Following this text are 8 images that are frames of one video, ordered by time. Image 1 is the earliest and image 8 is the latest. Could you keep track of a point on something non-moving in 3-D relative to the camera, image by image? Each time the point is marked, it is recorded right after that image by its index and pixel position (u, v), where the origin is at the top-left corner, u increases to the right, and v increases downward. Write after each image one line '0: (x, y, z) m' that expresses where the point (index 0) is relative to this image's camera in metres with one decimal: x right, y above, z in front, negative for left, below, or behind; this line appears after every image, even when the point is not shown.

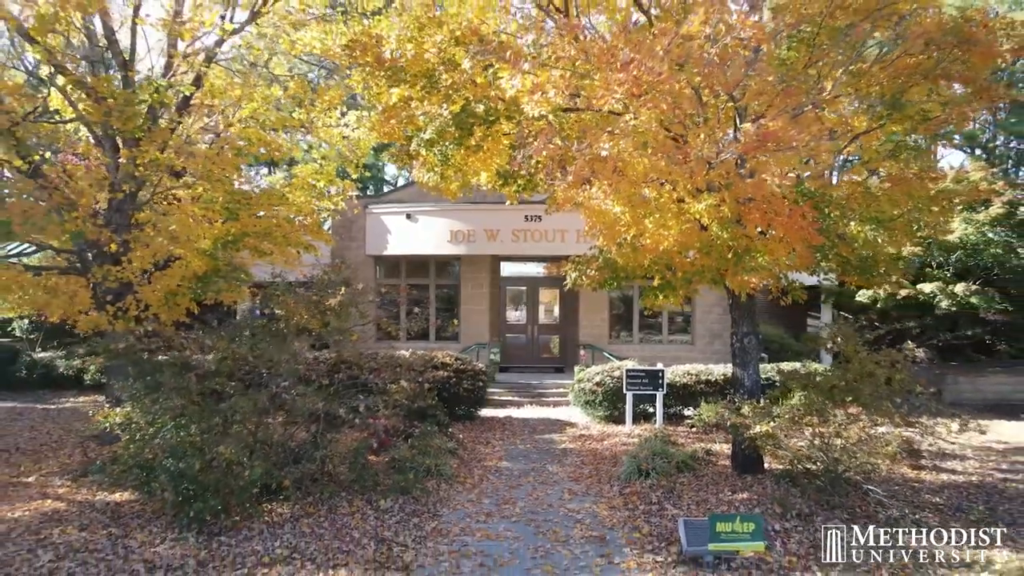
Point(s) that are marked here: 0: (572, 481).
0: (+0.7, -2.3, +8.1) m
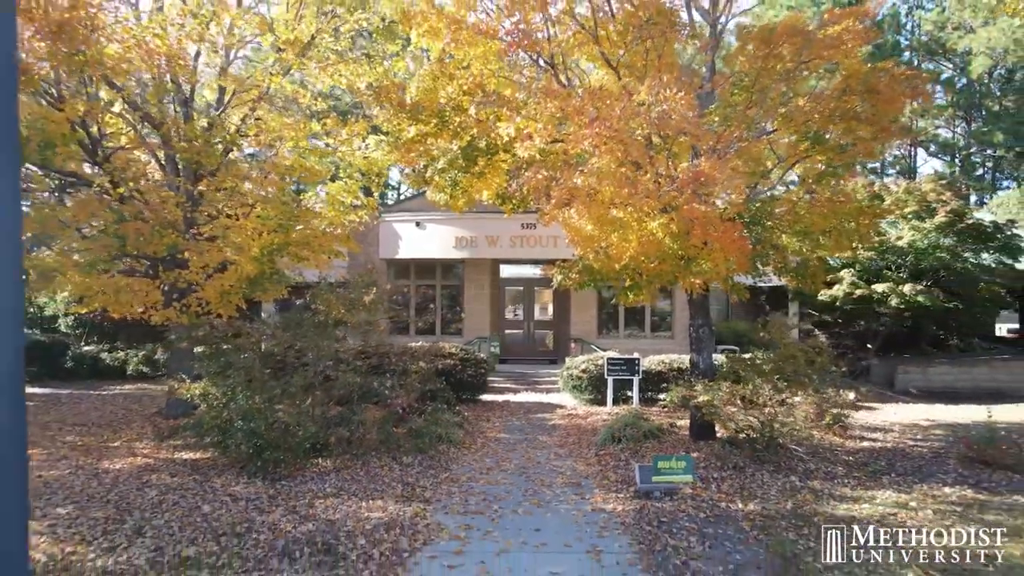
0: (+0.7, -2.3, +9.9) m
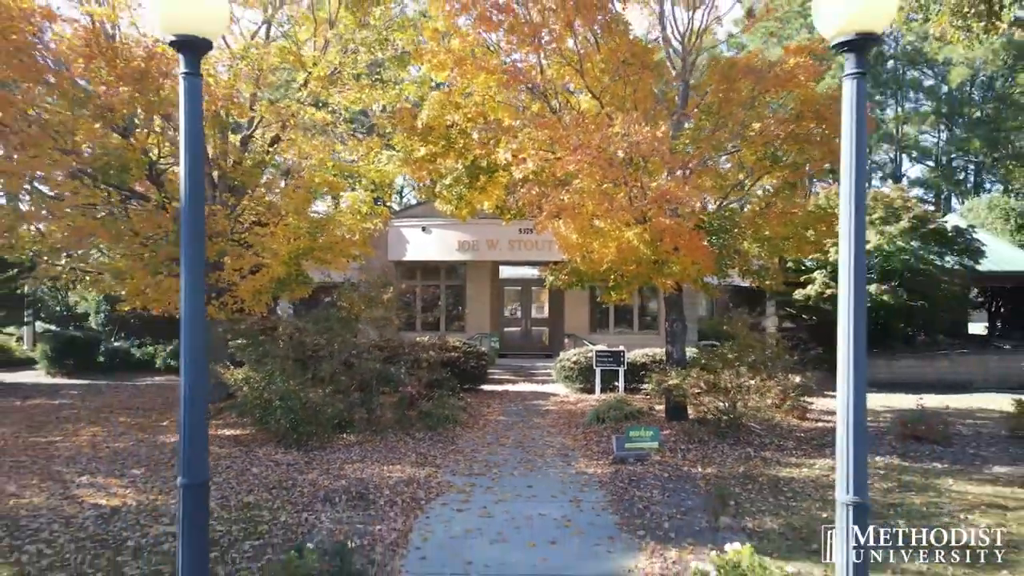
0: (+0.6, -2.3, +11.3) m
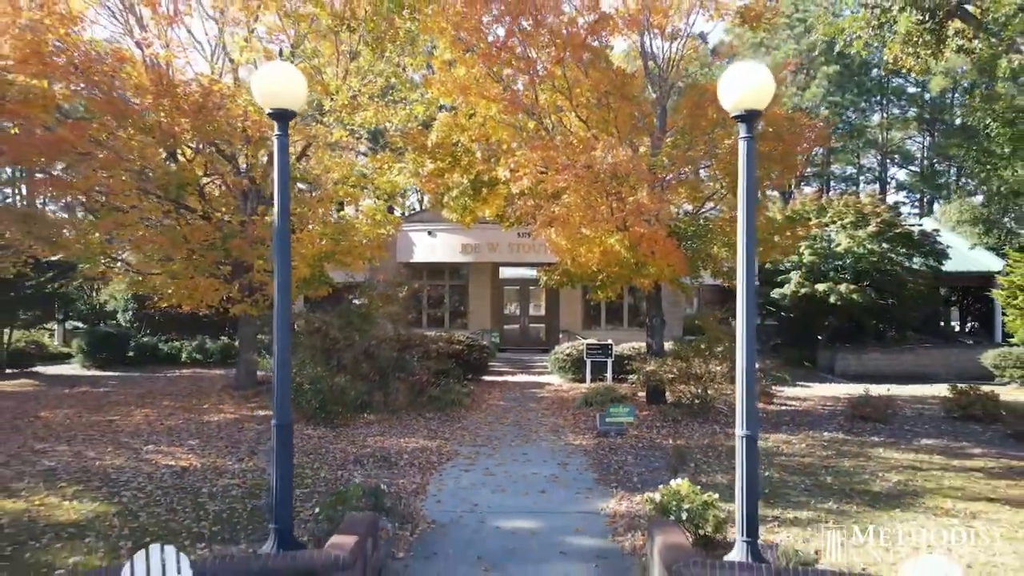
0: (+0.6, -2.3, +12.7) m
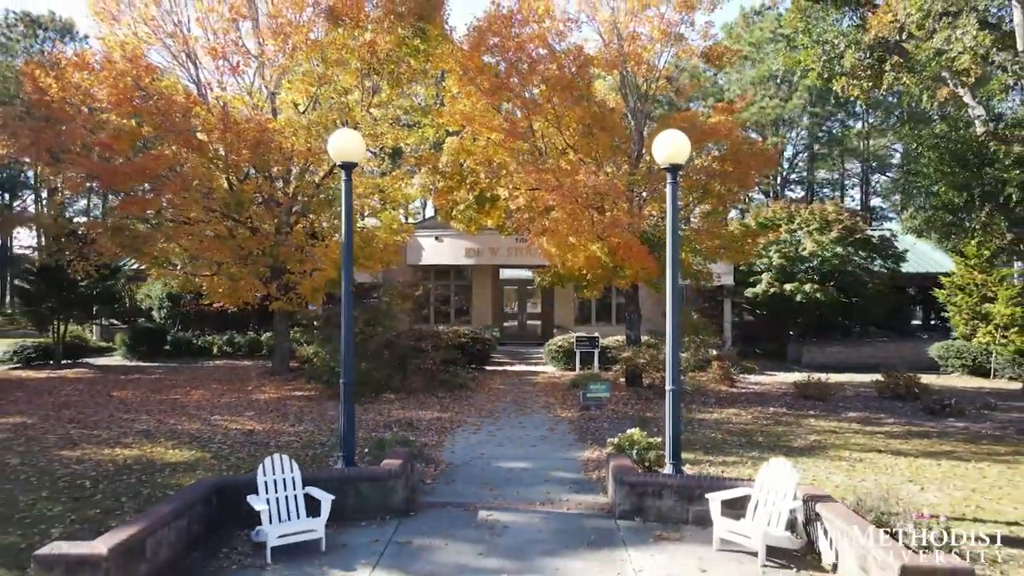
0: (+0.6, -2.2, +14.9) m
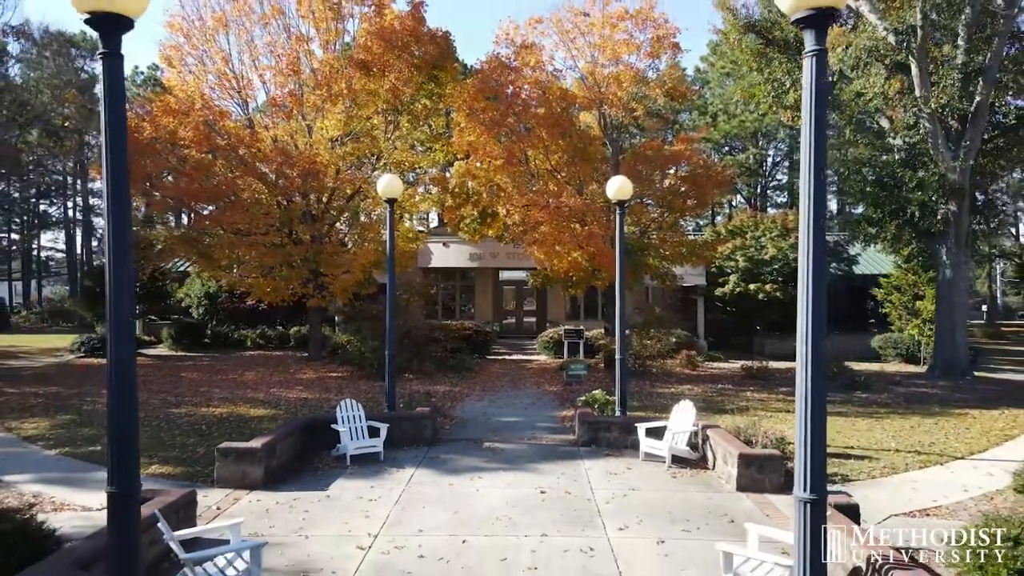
0: (+0.5, -2.2, +17.8) m
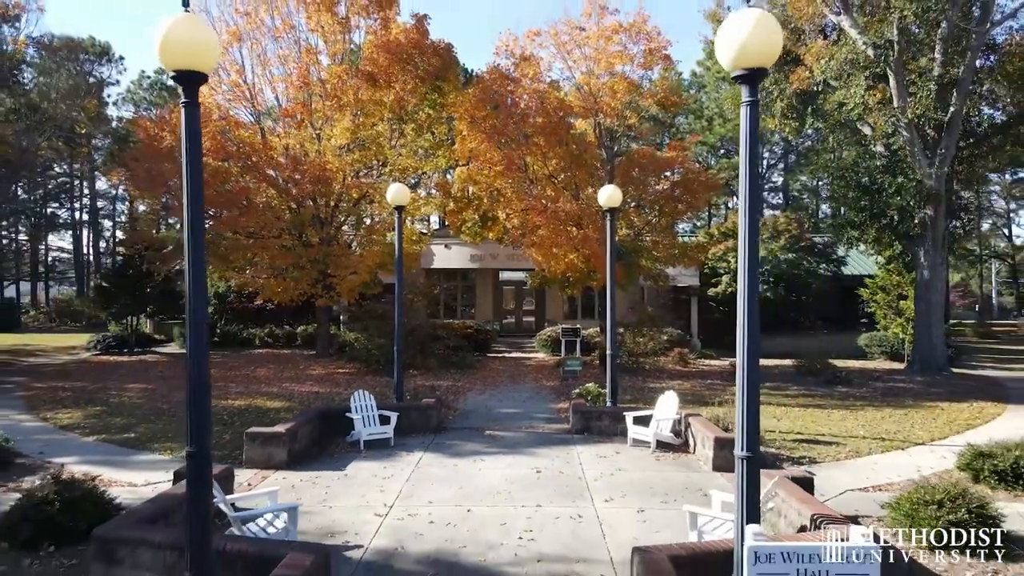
0: (+0.5, -2.2, +18.7) m
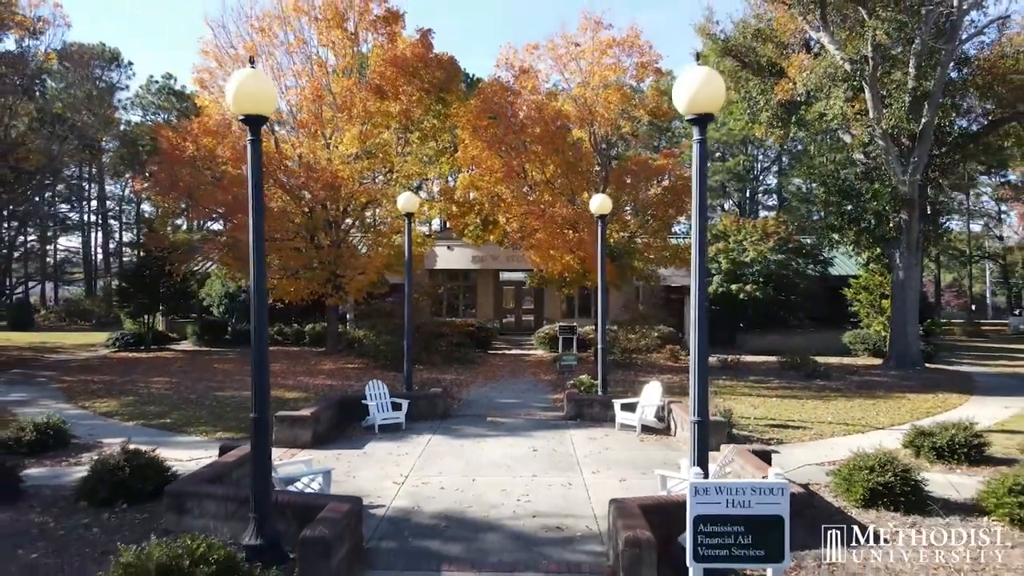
0: (+0.5, -2.2, +19.7) m
